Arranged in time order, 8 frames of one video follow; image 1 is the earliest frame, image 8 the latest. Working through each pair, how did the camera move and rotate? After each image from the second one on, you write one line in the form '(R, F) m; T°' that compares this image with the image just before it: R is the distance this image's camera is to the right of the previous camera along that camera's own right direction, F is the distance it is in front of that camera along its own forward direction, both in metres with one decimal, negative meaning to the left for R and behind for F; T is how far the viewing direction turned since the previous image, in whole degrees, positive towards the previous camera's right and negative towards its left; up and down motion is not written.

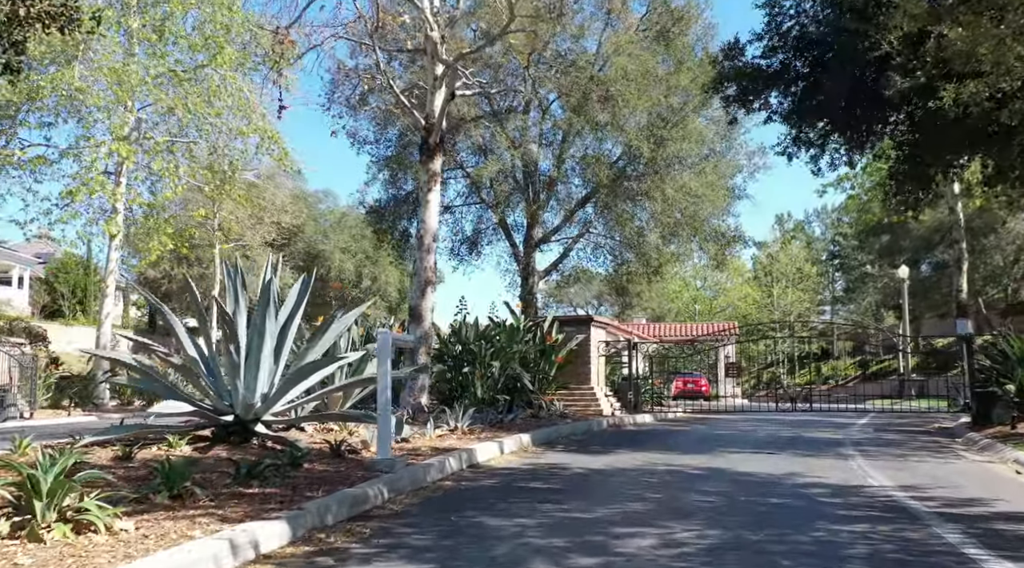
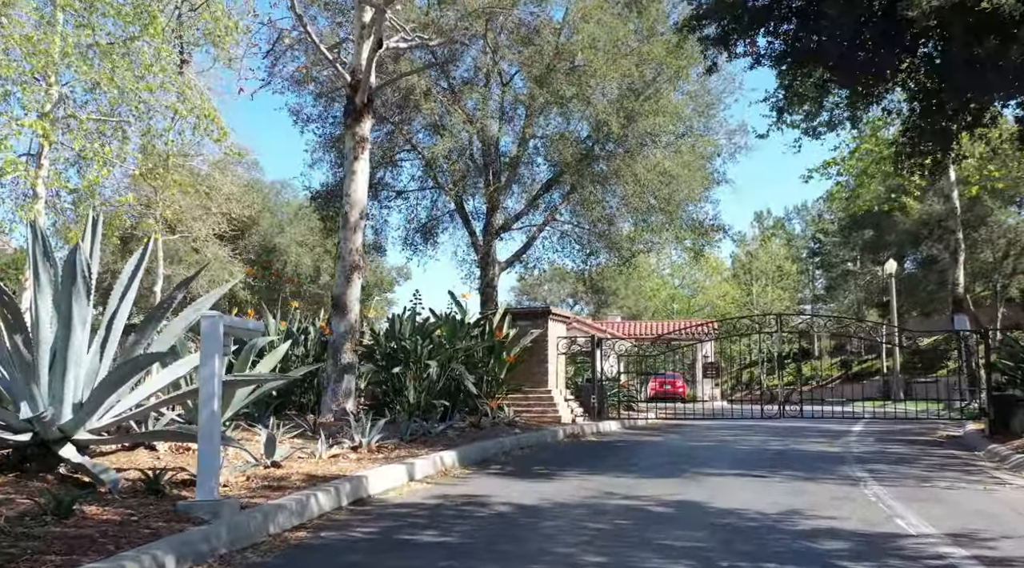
(+0.5, +2.3) m; +1°
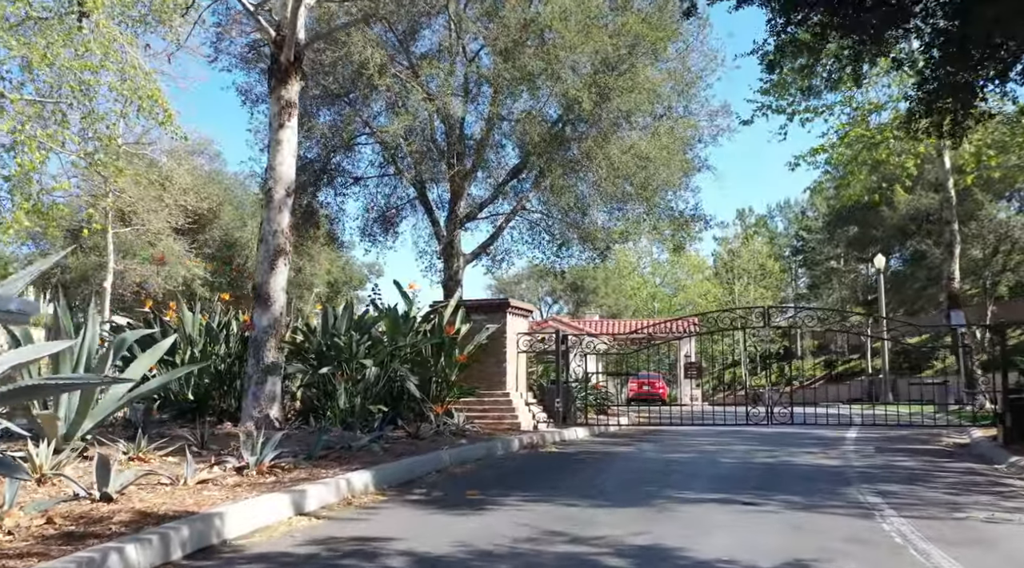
(+0.4, +1.7) m; +1°
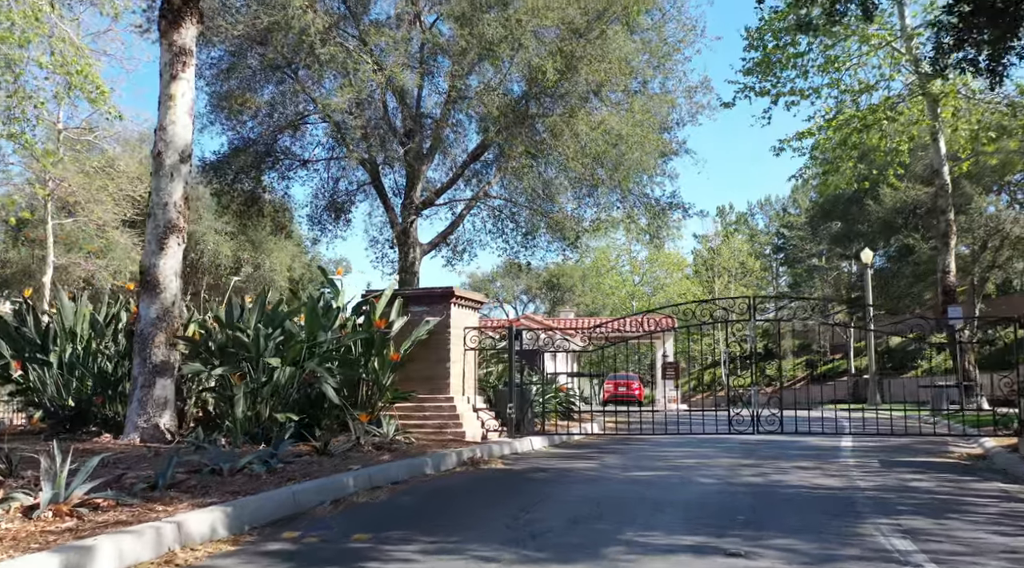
(+0.4, +1.9) m; +1°
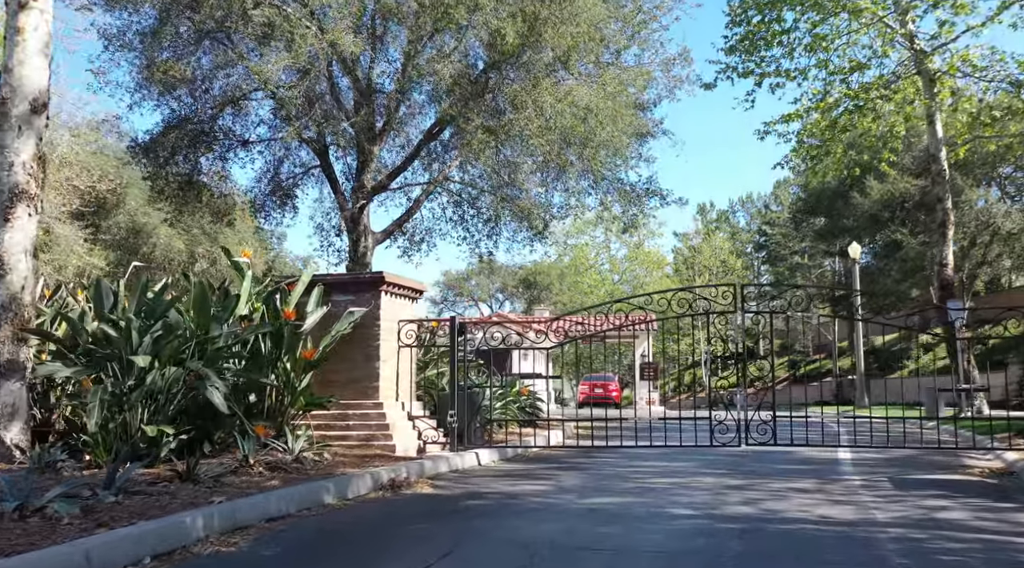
(+0.4, +1.8) m; +1°
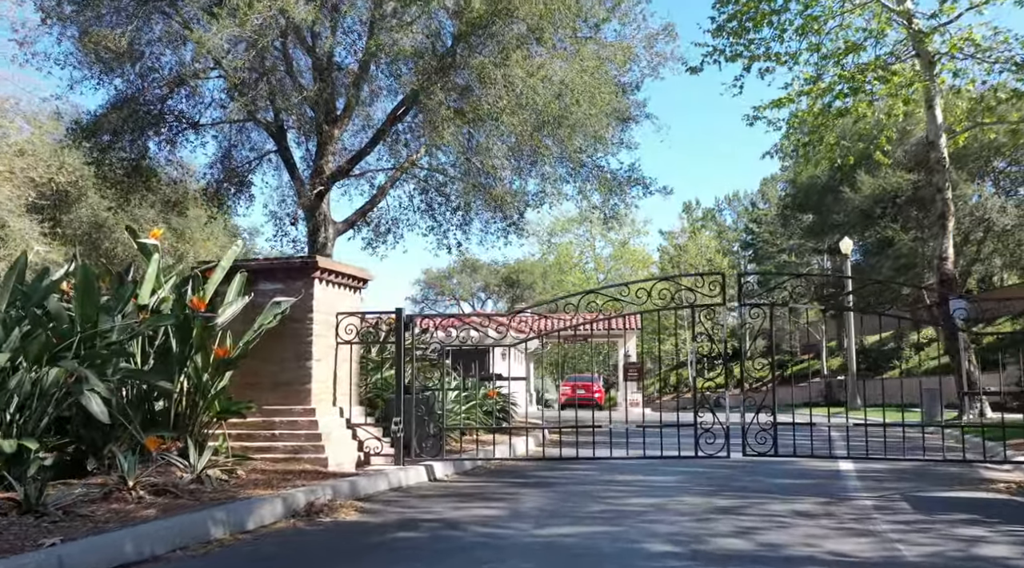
(+0.3, +1.3) m; +1°
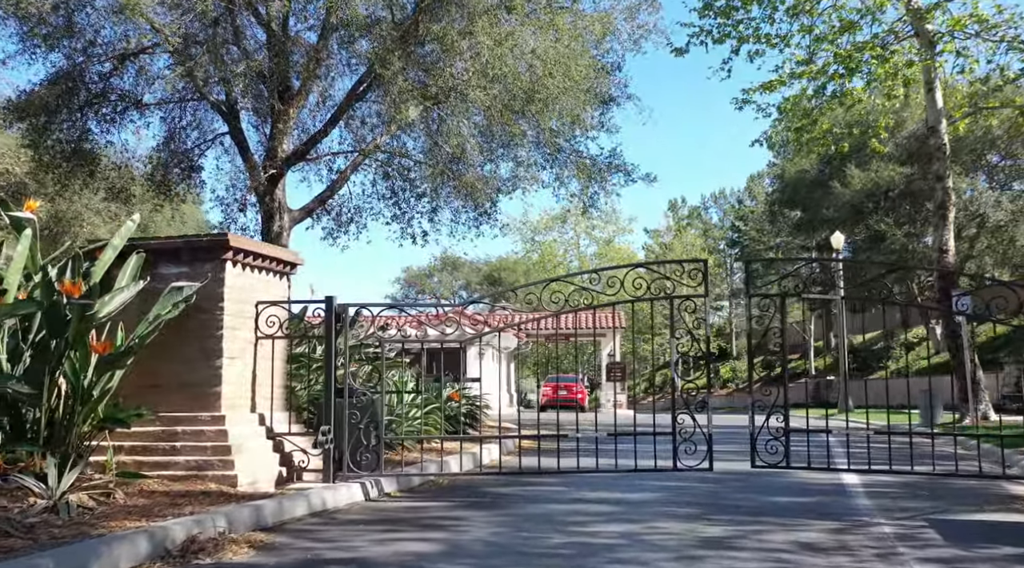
(+0.3, +1.3) m; +1°
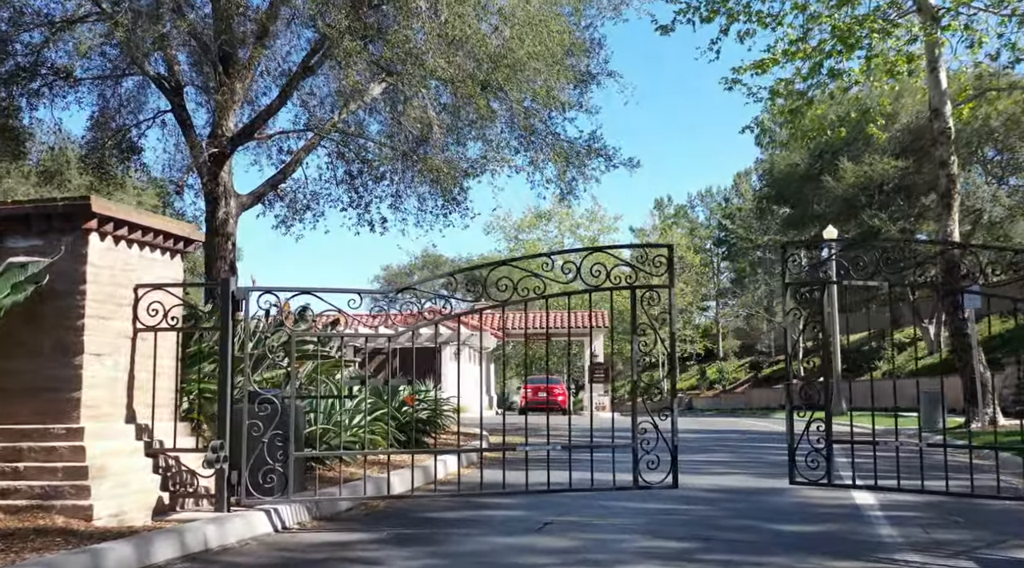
(+0.3, +1.4) m; +1°
